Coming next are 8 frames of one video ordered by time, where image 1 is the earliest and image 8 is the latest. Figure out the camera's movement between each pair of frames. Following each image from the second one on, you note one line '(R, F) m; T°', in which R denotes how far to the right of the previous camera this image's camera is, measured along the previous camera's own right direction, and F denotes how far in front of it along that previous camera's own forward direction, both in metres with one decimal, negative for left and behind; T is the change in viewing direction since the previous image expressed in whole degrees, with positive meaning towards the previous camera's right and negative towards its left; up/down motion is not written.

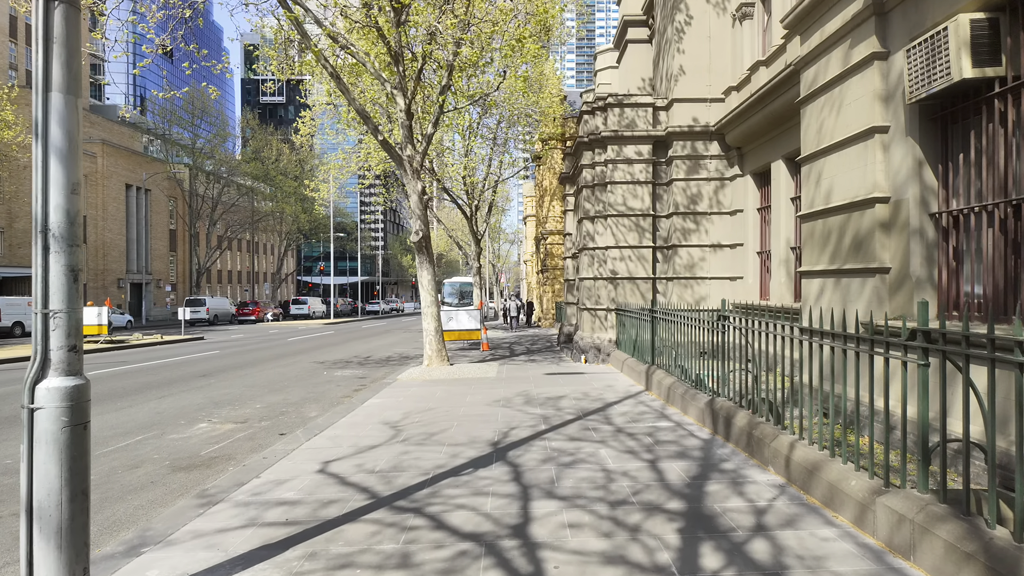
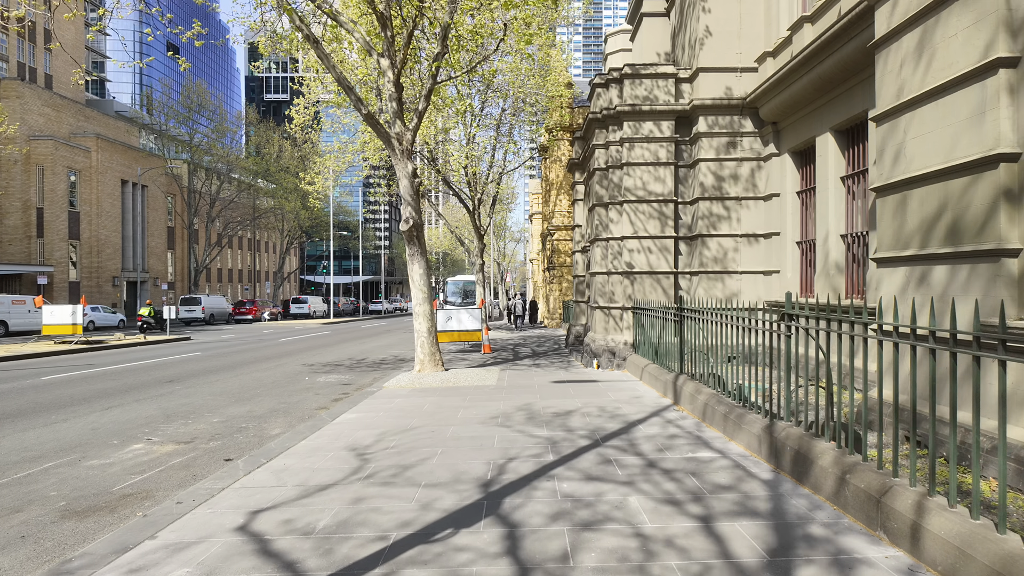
(+0.1, +1.7) m; -1°
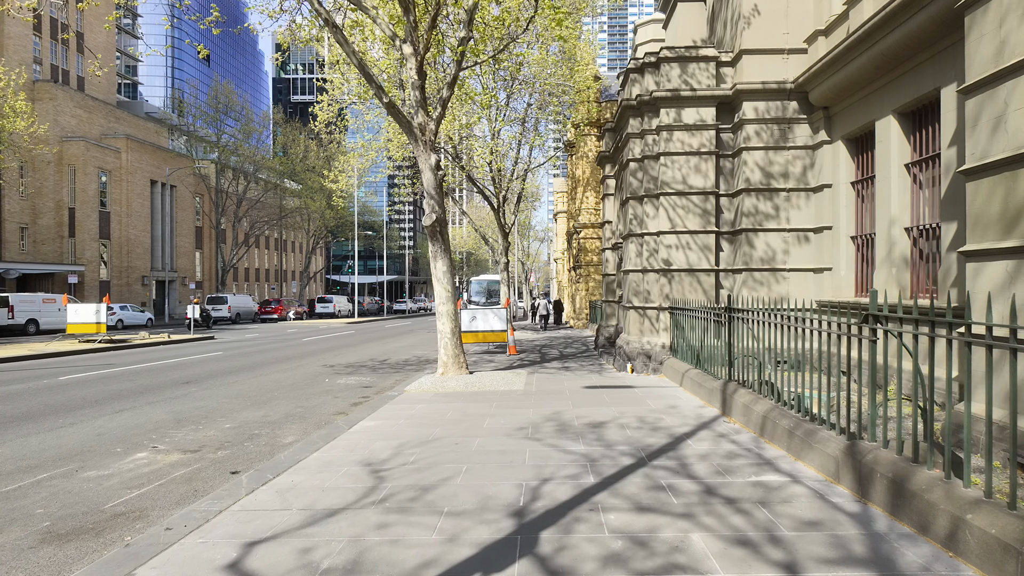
(-0.1, +0.7) m; -2°
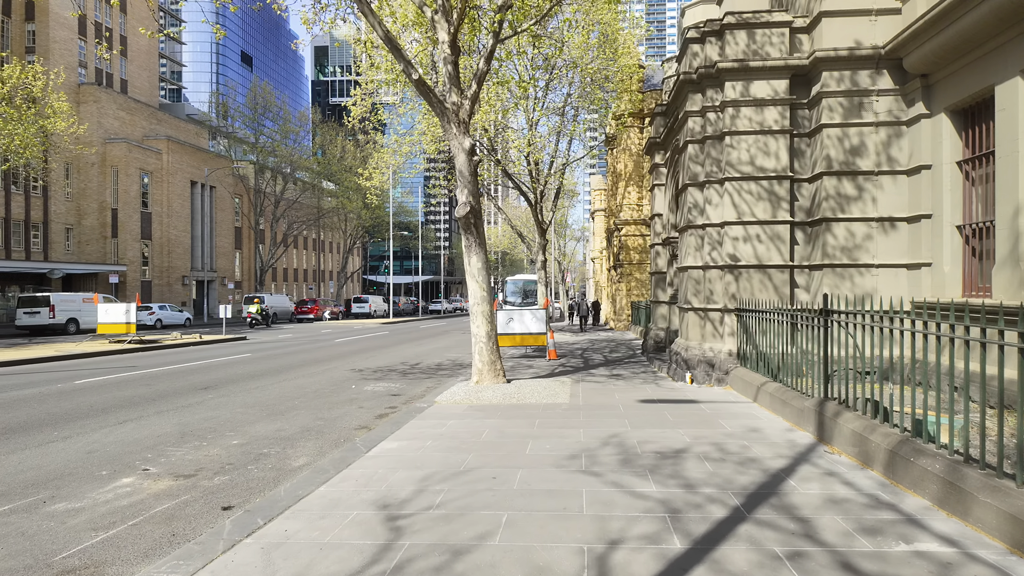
(-0.1, +1.3) m; -3°
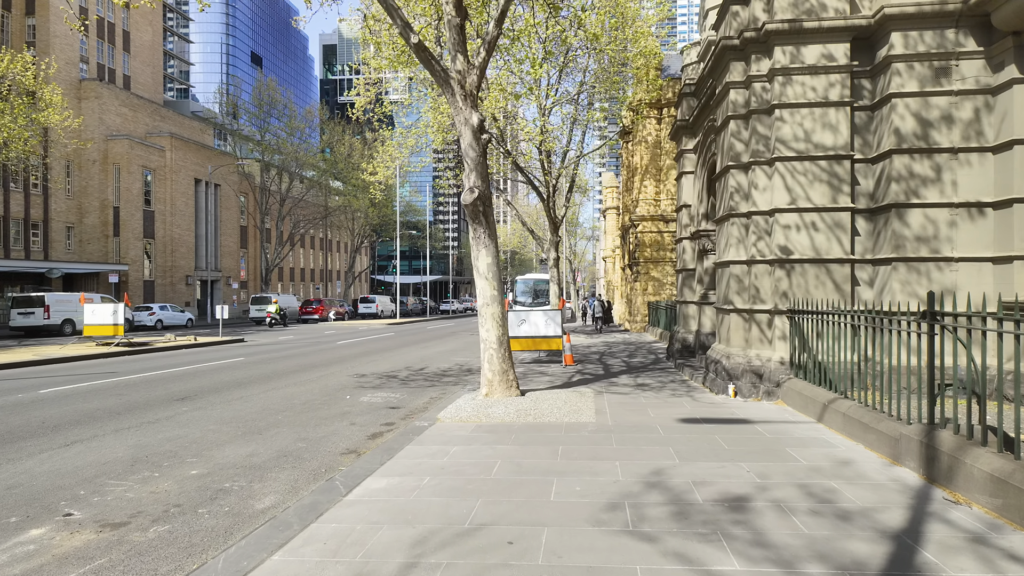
(-0.1, +1.4) m; -1°
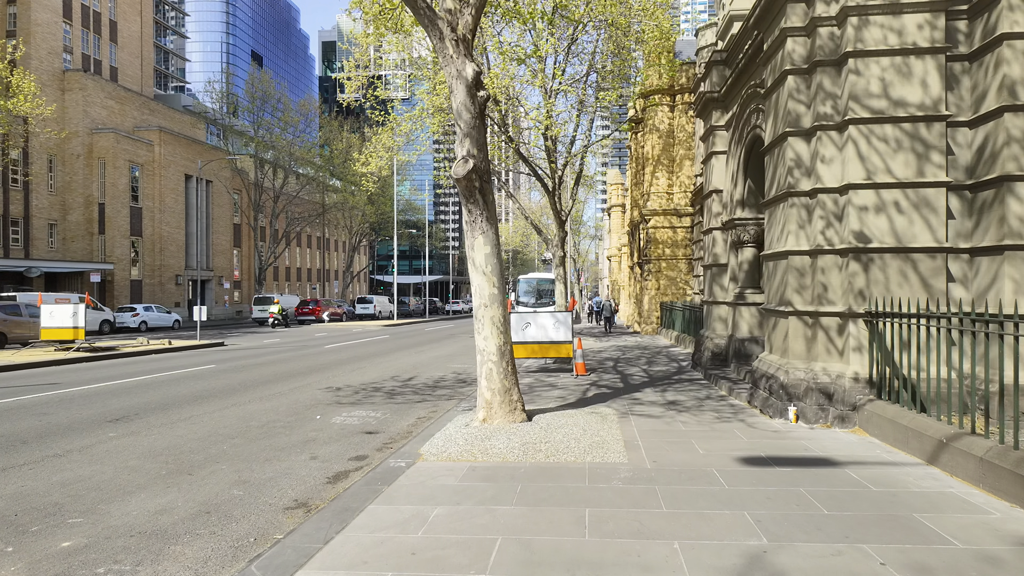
(0.0, +1.9) m; 0°
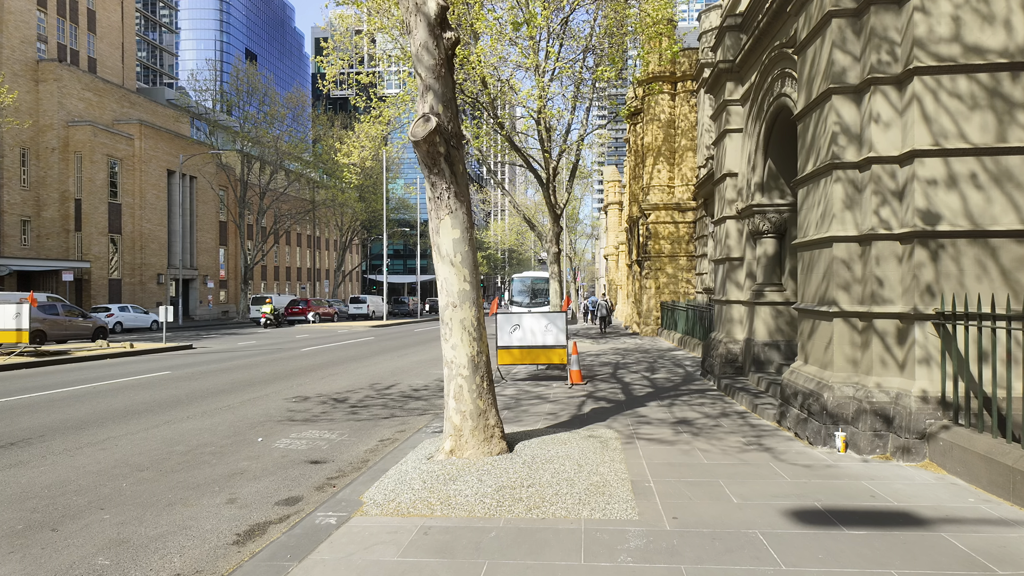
(+0.2, +1.5) m; 0°
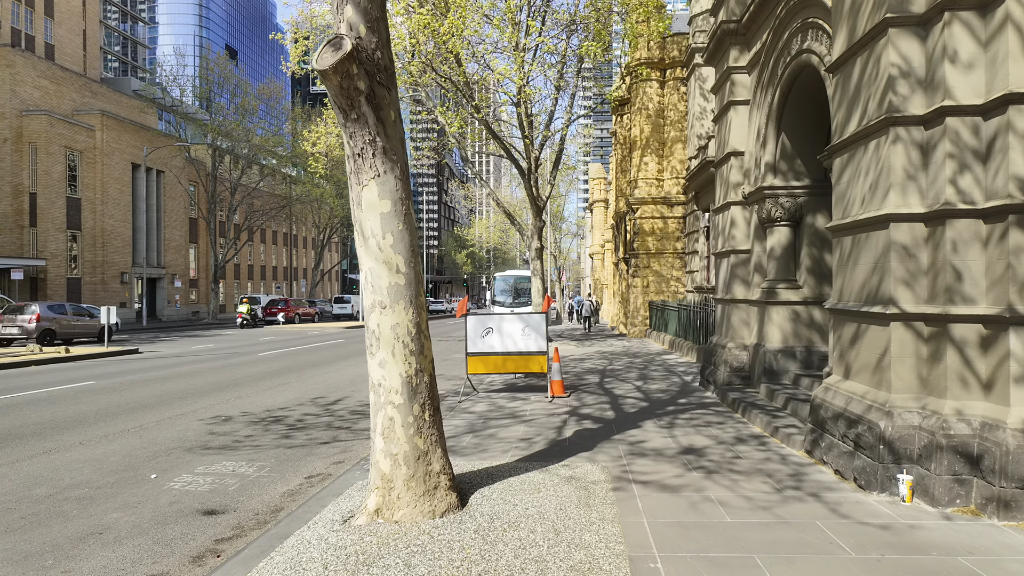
(+0.2, +1.6) m; +1°
